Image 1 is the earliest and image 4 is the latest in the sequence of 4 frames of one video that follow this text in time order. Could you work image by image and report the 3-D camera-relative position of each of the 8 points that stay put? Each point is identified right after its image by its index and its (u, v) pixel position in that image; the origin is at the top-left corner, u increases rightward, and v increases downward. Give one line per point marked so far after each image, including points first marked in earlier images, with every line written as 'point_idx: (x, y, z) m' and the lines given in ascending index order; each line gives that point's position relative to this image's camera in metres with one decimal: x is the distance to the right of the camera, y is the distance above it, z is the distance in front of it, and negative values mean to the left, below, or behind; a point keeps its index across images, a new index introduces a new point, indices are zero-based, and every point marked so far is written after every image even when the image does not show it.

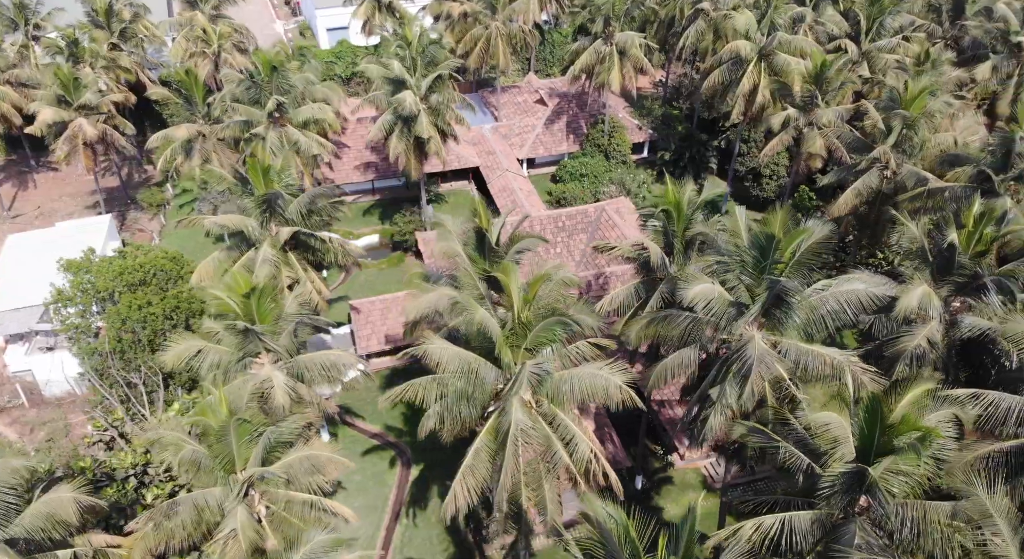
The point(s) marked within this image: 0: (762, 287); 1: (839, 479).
0: (+5.9, -0.2, +19.3) m
1: (+6.0, -3.7, +15.0) m
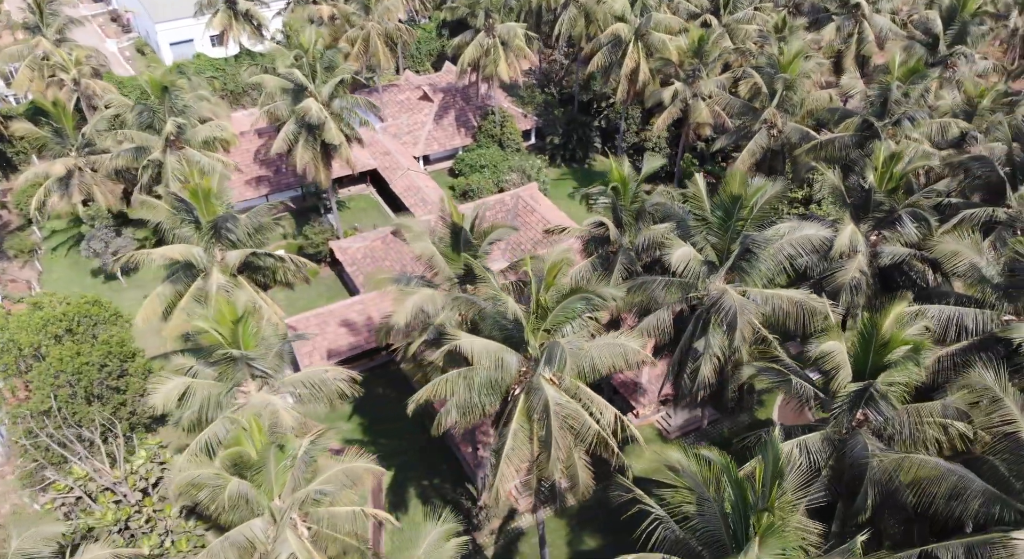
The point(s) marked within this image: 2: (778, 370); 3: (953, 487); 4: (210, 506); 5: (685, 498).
0: (+5.7, +0.9, +21.3) m
1: (+7.0, -2.5, +17.1) m
2: (+6.1, -2.0, +18.4) m
3: (+8.0, -3.8, +14.8) m
4: (-6.5, -4.9, +17.8) m
5: (+3.2, -4.0, +14.9) m
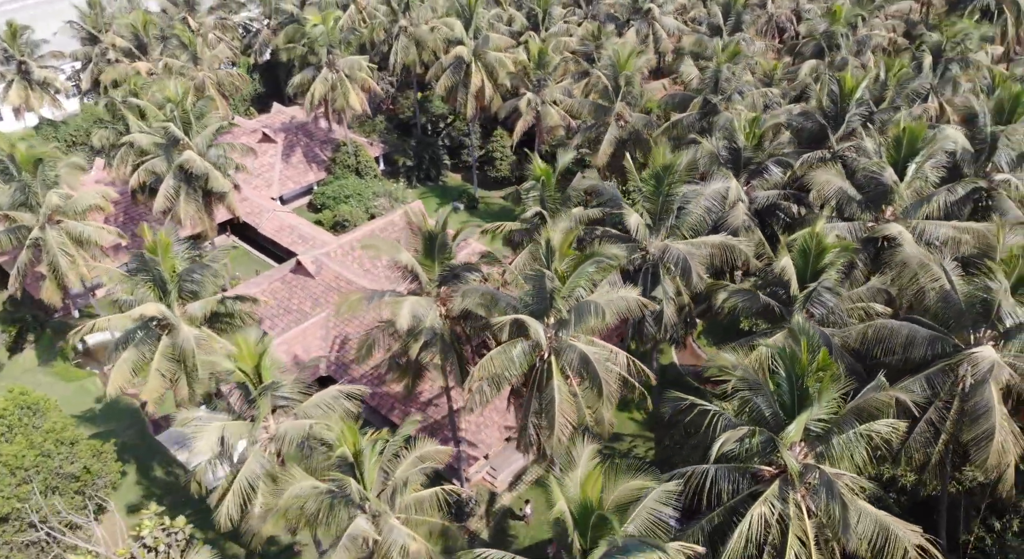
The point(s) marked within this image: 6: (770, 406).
0: (+4.7, +2.3, +25.5) m
1: (+7.8, -0.5, +21.9) m
2: (+6.4, -0.3, +22.9) m
3: (+9.6, -1.4, +19.9) m
4: (-4.7, -5.5, +18.6) m
5: (+5.1, -2.6, +18.6) m
6: (+5.7, -2.8, +17.9) m
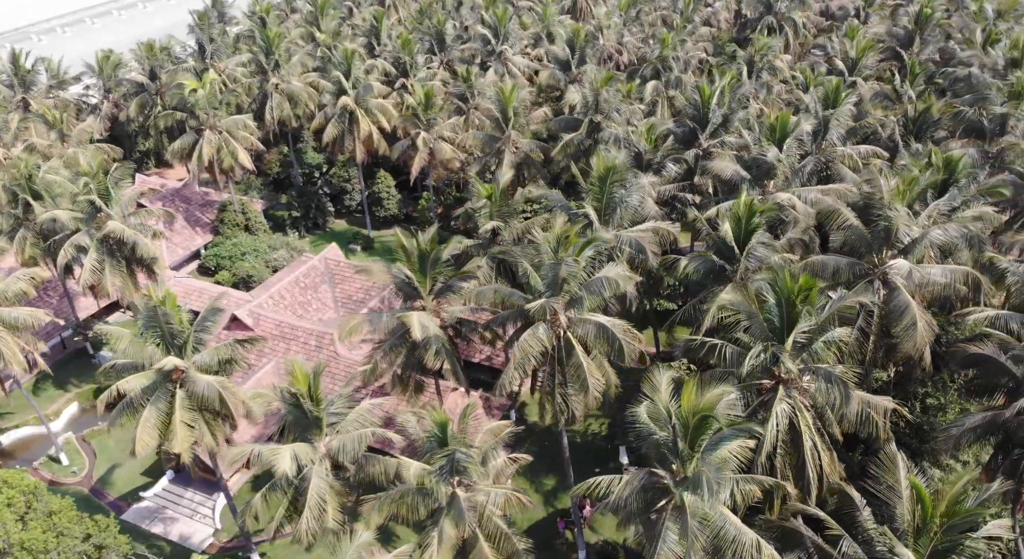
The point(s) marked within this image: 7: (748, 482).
0: (+3.4, +2.8, +30.0) m
1: (+7.7, +0.8, +27.2) m
2: (+6.2, +0.7, +27.8) m
3: (+10.1, +0.3, +25.7) m
4: (-2.5, -5.7, +20.6) m
5: (+6.3, -1.3, +23.2) m
6: (+7.1, -1.4, +22.7) m
7: (+5.5, -4.8, +19.2) m
